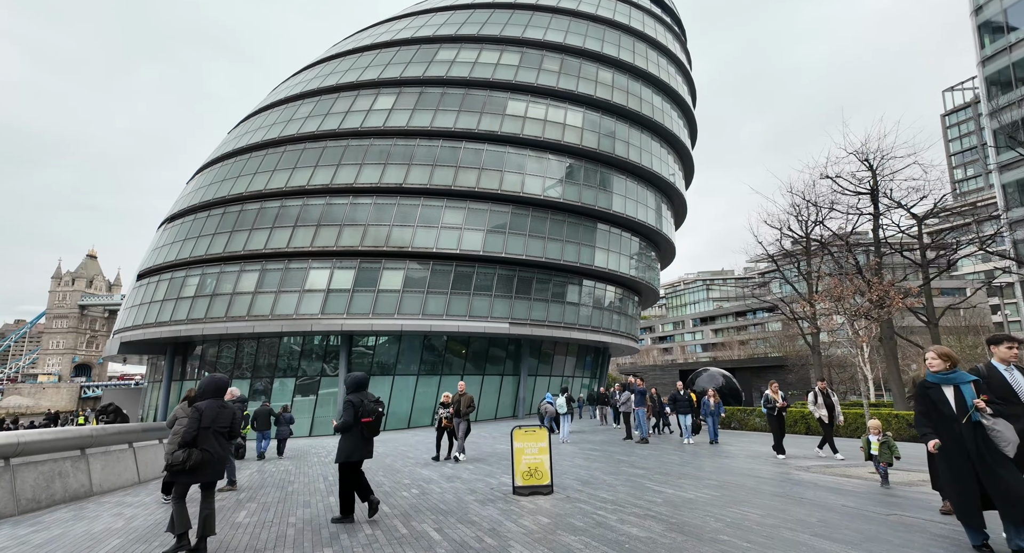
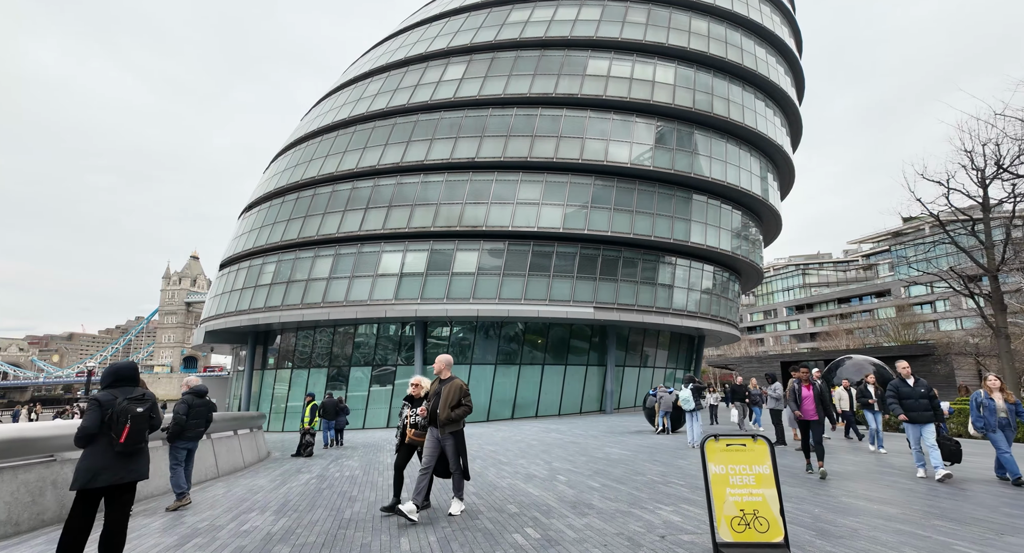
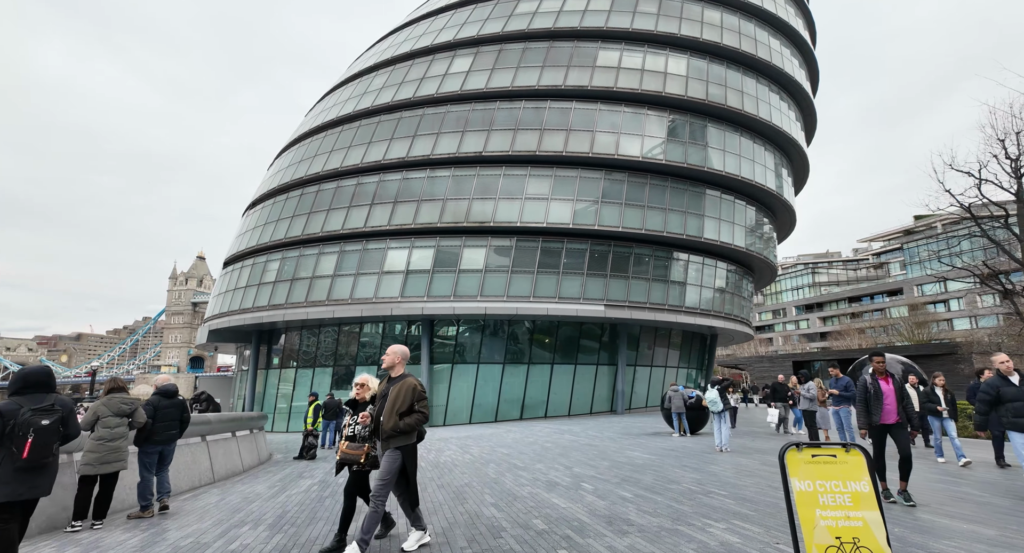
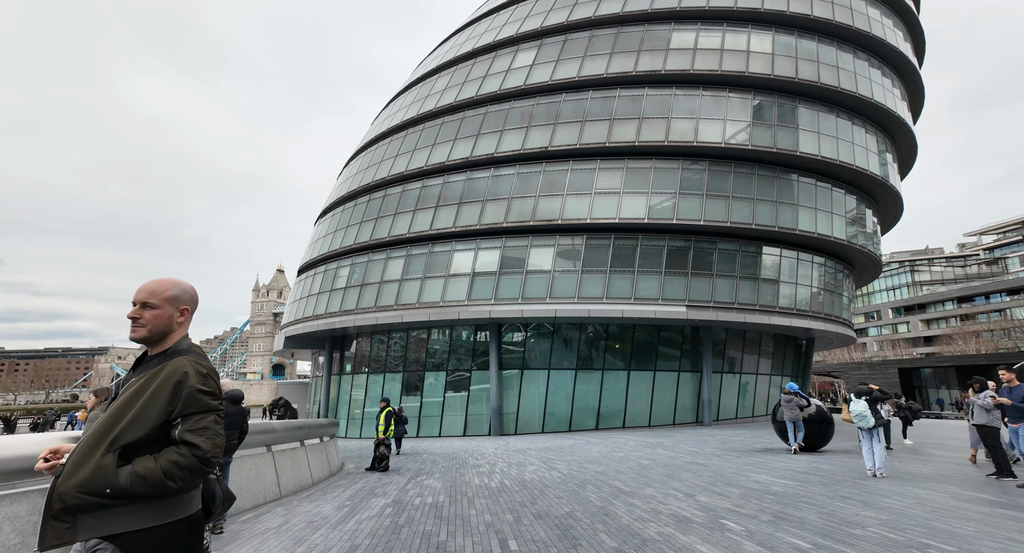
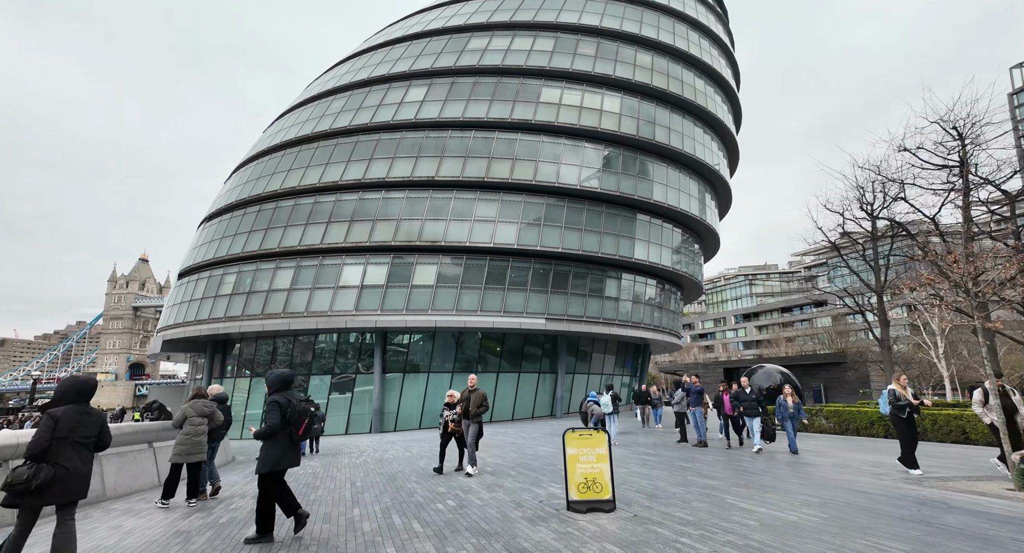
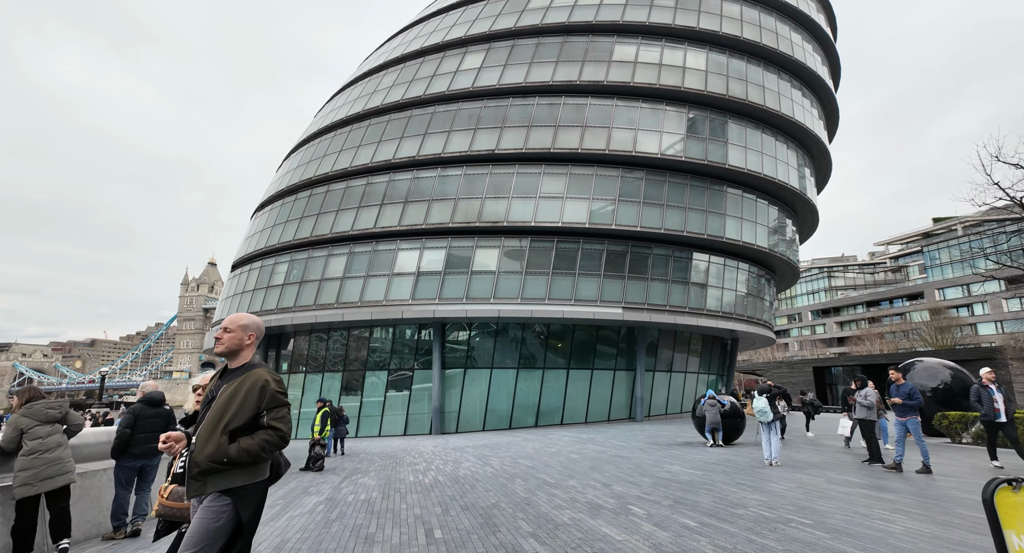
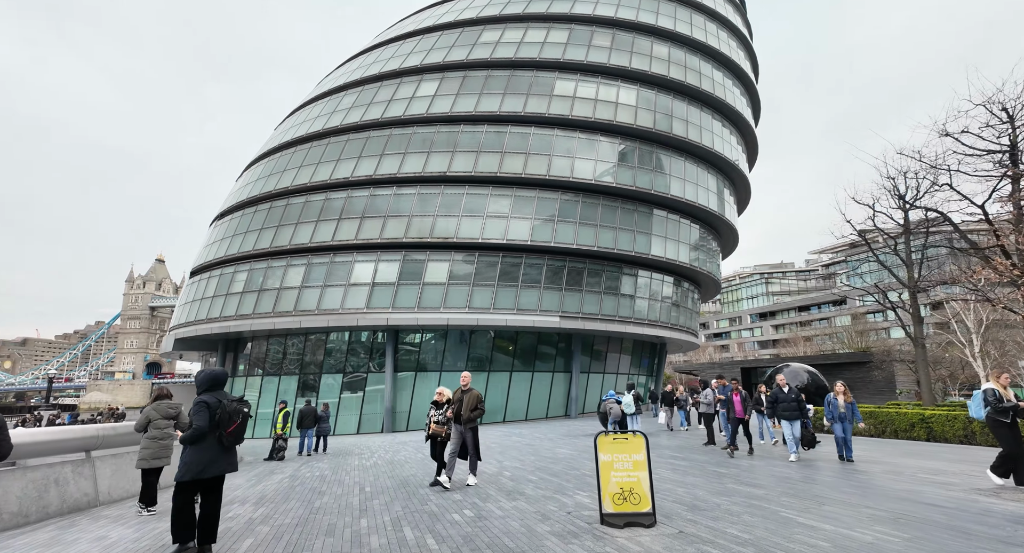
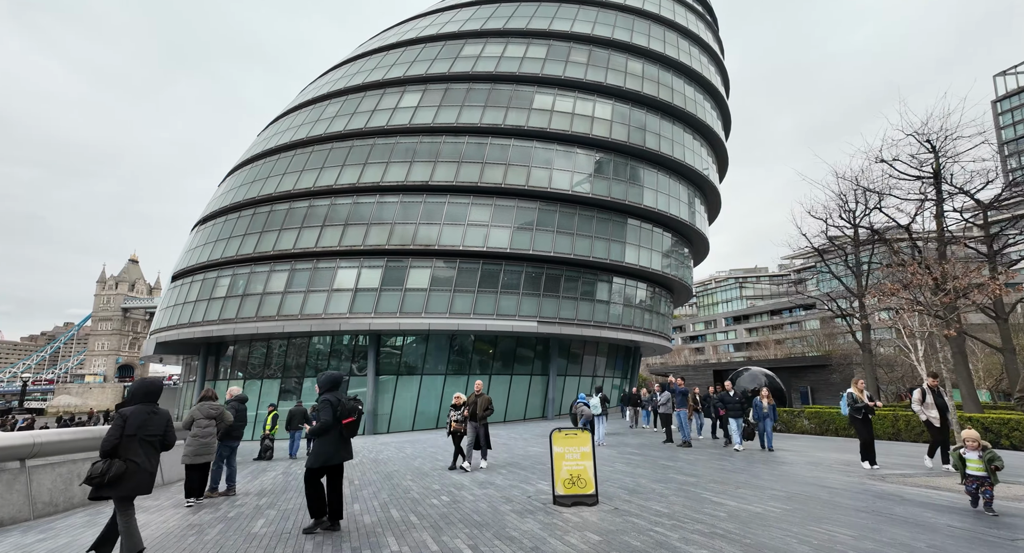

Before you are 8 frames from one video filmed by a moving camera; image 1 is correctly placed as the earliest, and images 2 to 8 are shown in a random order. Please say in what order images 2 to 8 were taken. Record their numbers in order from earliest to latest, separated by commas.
8, 5, 7, 2, 3, 6, 4
